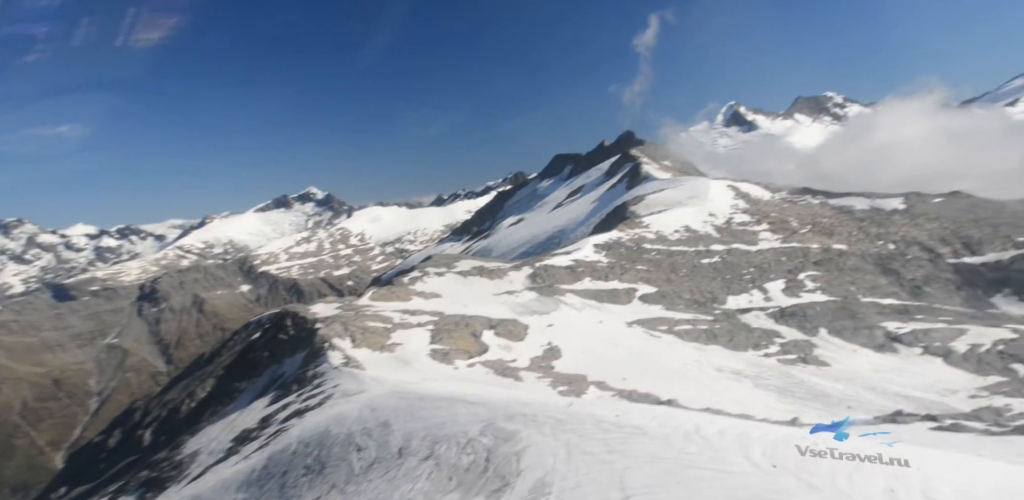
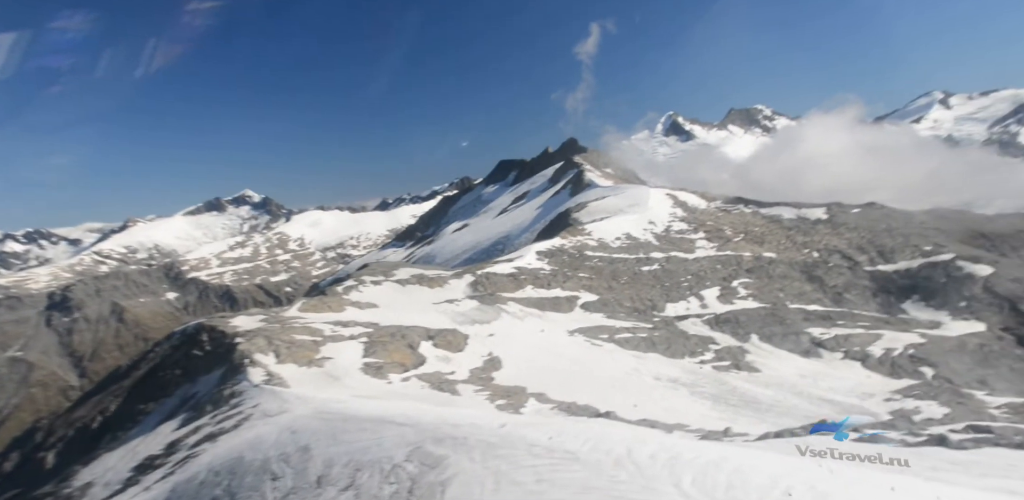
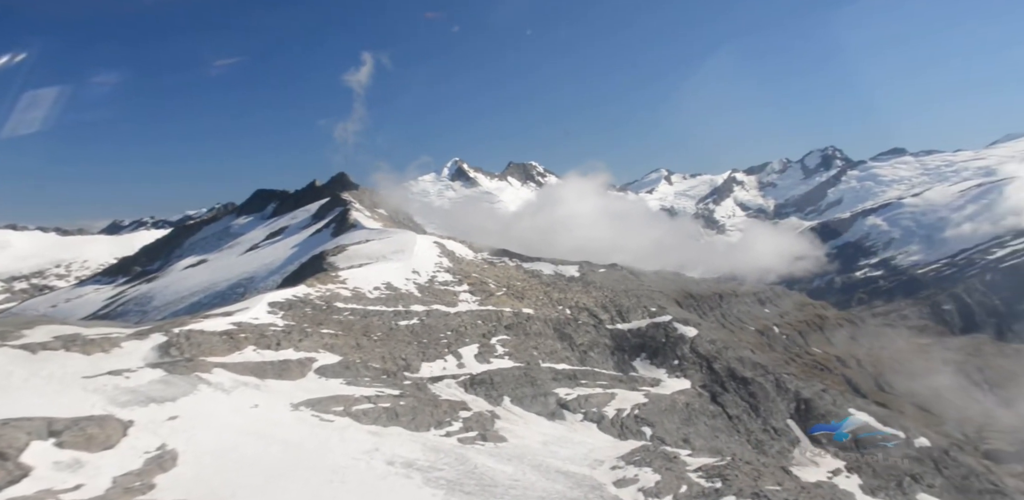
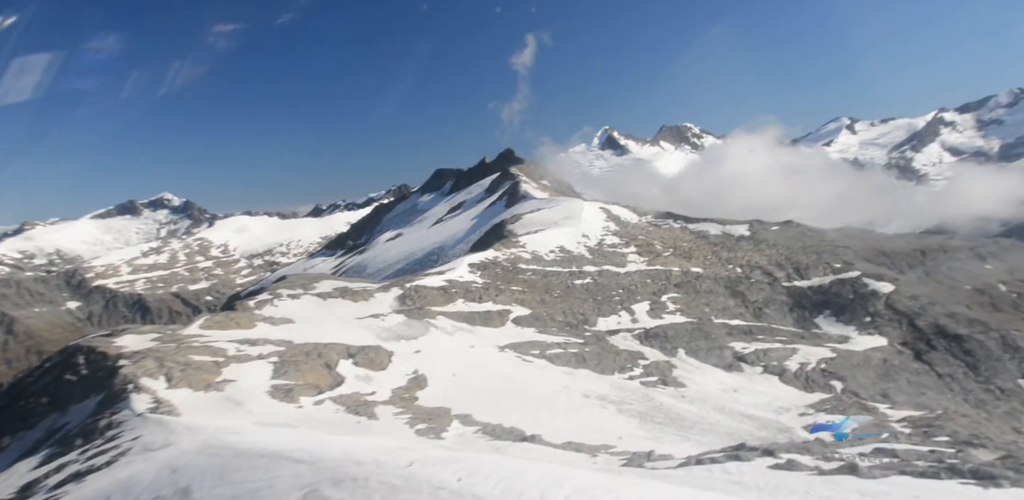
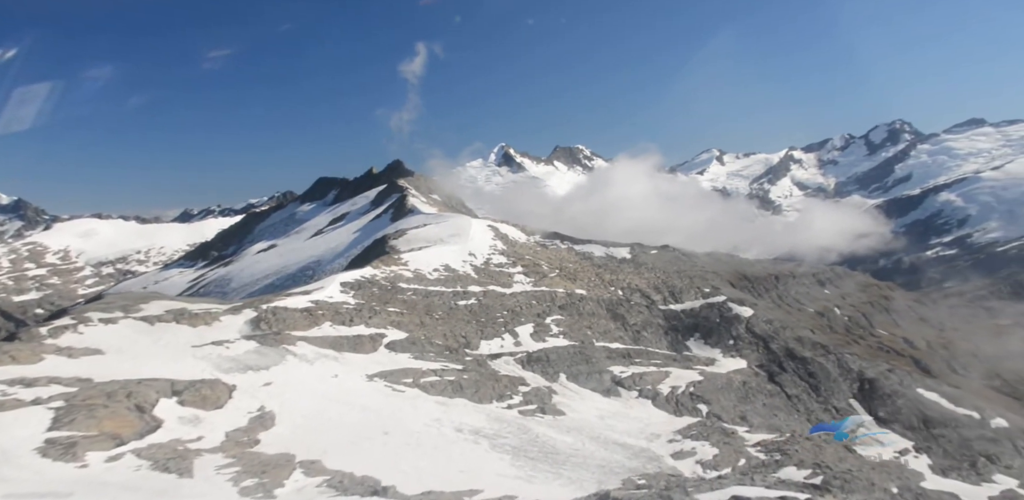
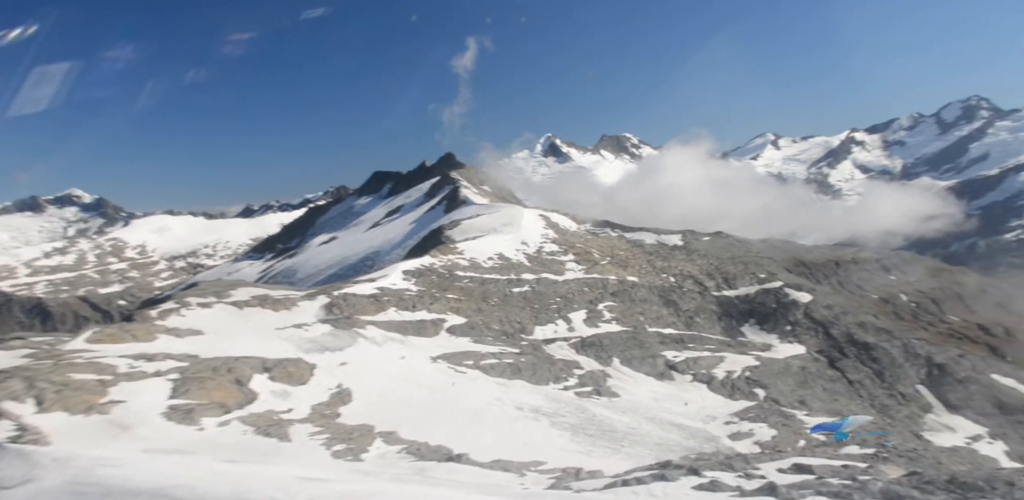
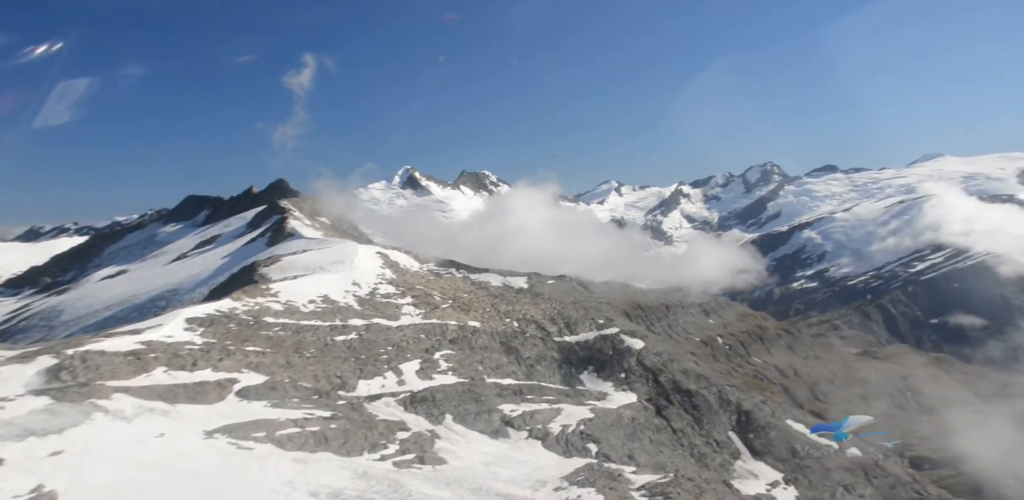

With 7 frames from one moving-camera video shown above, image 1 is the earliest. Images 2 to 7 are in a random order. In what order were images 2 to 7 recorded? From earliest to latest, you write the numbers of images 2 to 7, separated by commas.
2, 4, 6, 5, 3, 7
